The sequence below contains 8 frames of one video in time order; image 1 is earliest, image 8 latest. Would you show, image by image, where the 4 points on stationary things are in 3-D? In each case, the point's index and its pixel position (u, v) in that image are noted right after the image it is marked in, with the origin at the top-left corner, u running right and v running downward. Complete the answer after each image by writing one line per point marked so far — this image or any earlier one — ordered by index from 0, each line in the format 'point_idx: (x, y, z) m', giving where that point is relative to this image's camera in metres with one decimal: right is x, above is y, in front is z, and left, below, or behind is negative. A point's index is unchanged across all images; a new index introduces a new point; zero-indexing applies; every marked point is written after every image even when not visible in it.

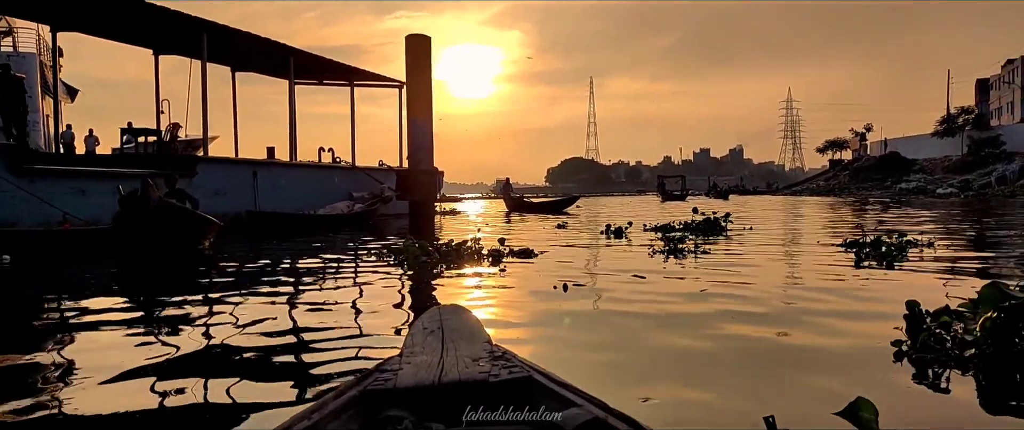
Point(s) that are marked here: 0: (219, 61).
0: (-5.3, +2.8, +13.9) m
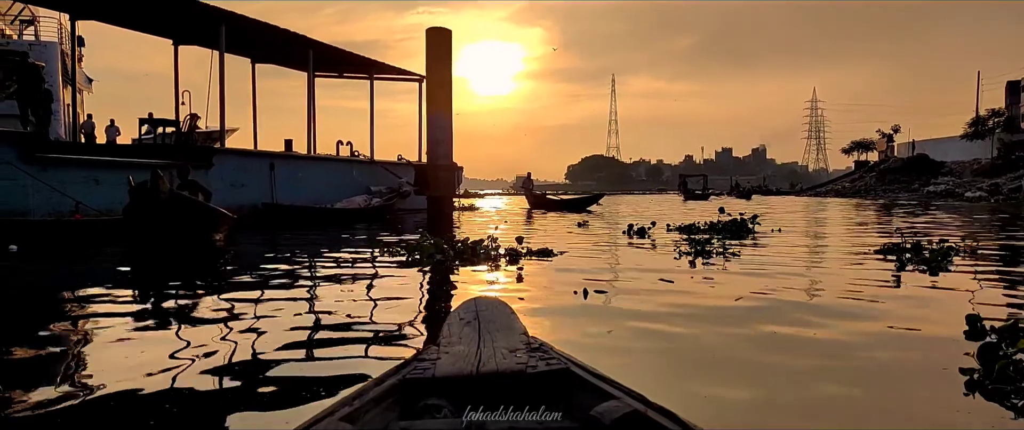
0: (-4.9, +2.9, +13.7) m
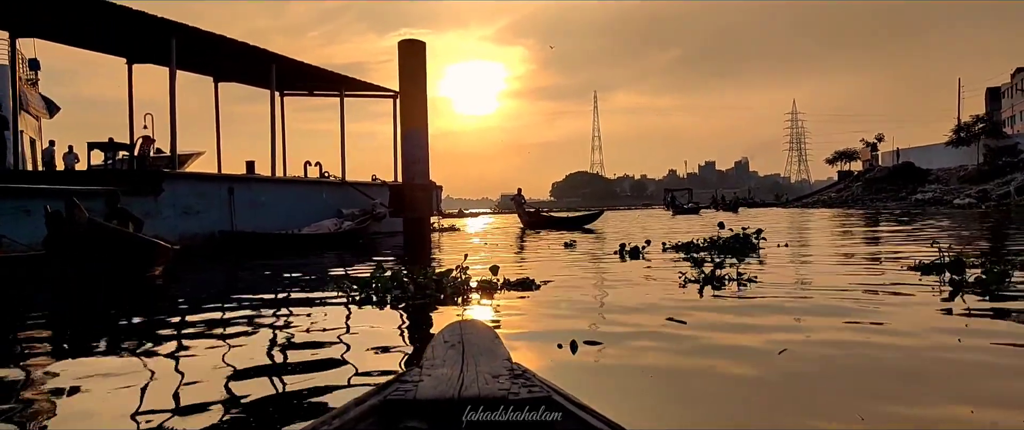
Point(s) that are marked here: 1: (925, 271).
0: (-5.3, +2.5, +12.9) m
1: (+7.9, -1.0, +14.7) m
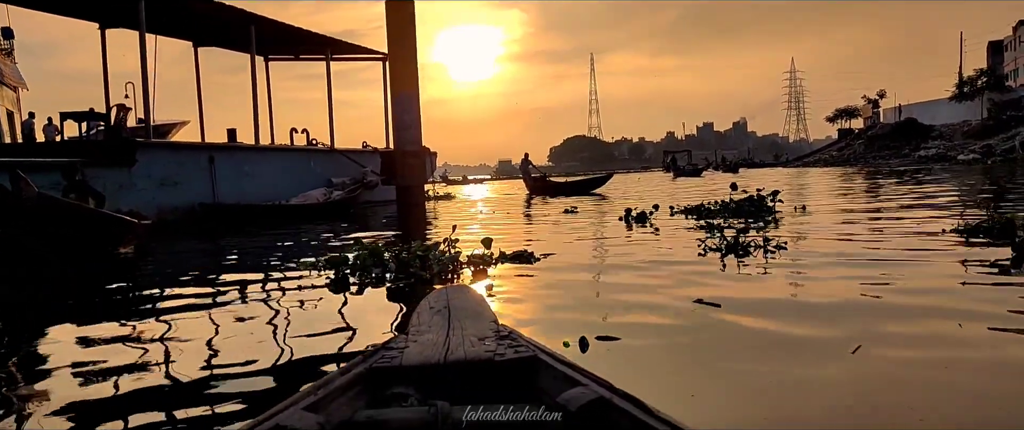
0: (-5.4, +2.9, +12.3) m
1: (+7.8, -0.2, +14.3) m
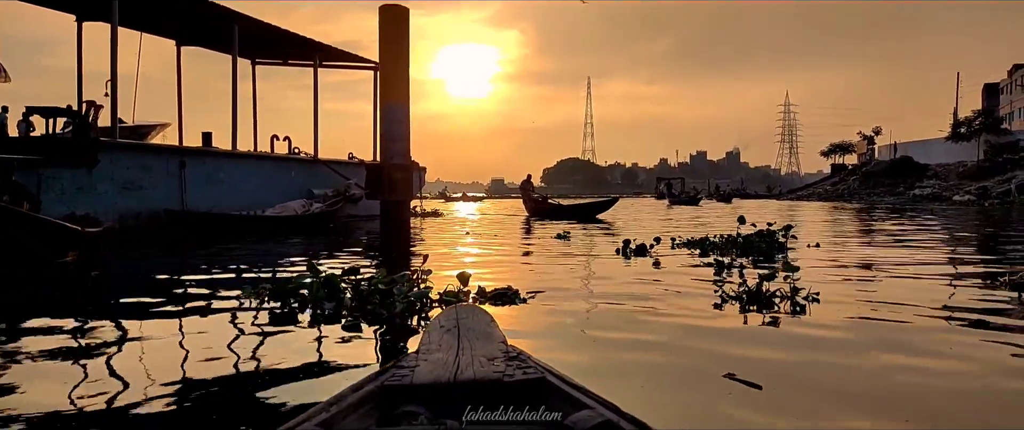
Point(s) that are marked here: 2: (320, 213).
0: (-5.4, +2.8, +11.7) m
1: (+7.6, -1.0, +13.8) m
2: (-4.1, 0.0, +16.4) m
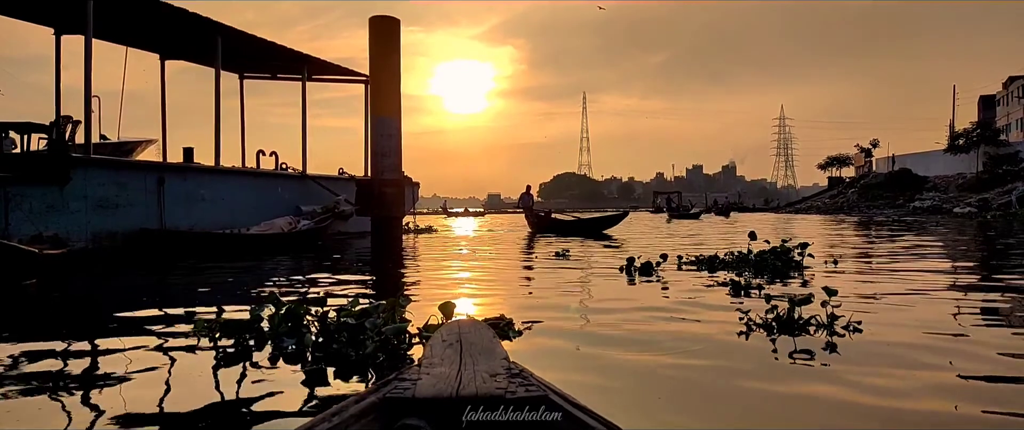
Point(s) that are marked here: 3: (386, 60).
0: (-5.5, +2.6, +11.3) m
1: (+7.6, -1.2, +13.3) m
2: (-4.2, -0.3, +15.9) m
3: (-2.0, +2.4, +12.0) m
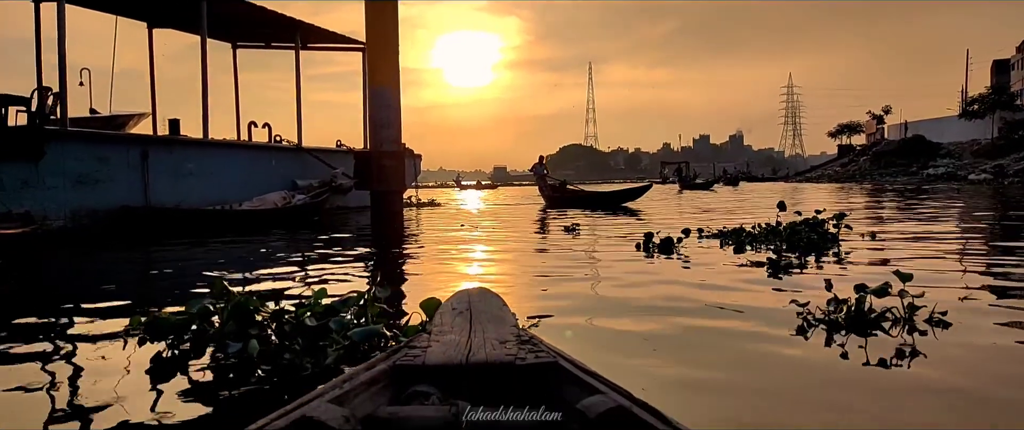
0: (-5.5, +2.9, +10.7) m
1: (+7.7, -0.7, +12.8) m
2: (-4.0, +0.2, +15.5) m
3: (-1.9, +2.8, +11.4) m
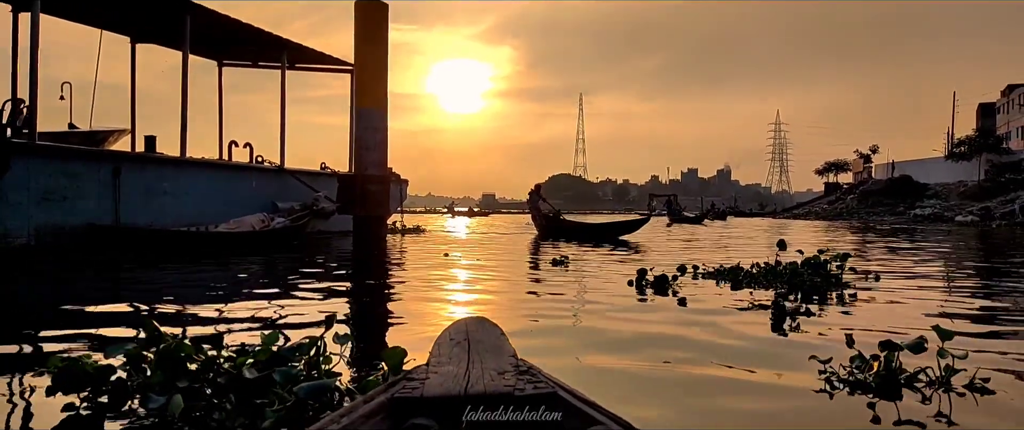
0: (-5.6, +2.6, +10.4) m
1: (+7.4, -1.4, +12.6) m
2: (-4.3, -0.3, +15.1) m
3: (-2.0, +2.4, +11.1) m
